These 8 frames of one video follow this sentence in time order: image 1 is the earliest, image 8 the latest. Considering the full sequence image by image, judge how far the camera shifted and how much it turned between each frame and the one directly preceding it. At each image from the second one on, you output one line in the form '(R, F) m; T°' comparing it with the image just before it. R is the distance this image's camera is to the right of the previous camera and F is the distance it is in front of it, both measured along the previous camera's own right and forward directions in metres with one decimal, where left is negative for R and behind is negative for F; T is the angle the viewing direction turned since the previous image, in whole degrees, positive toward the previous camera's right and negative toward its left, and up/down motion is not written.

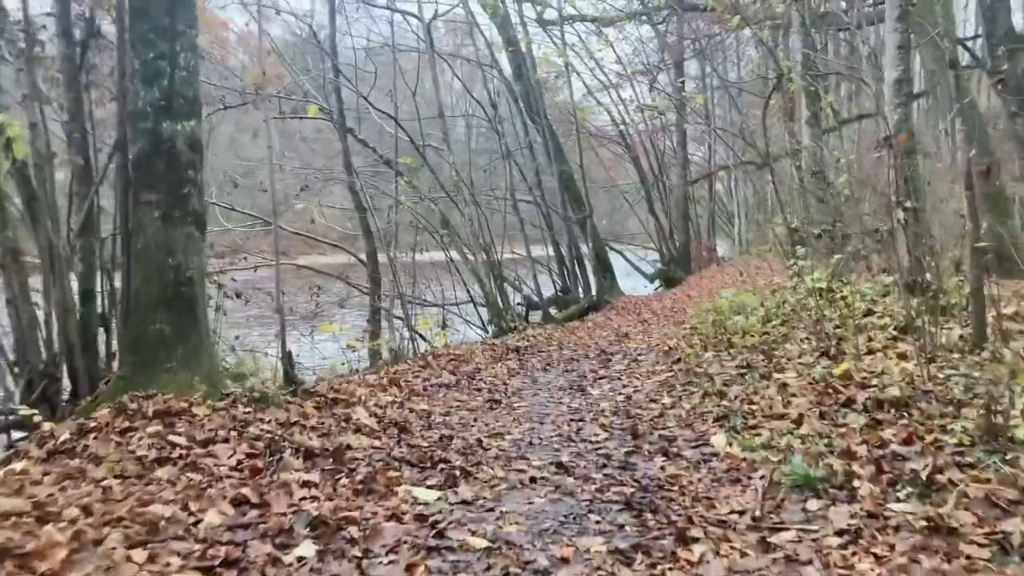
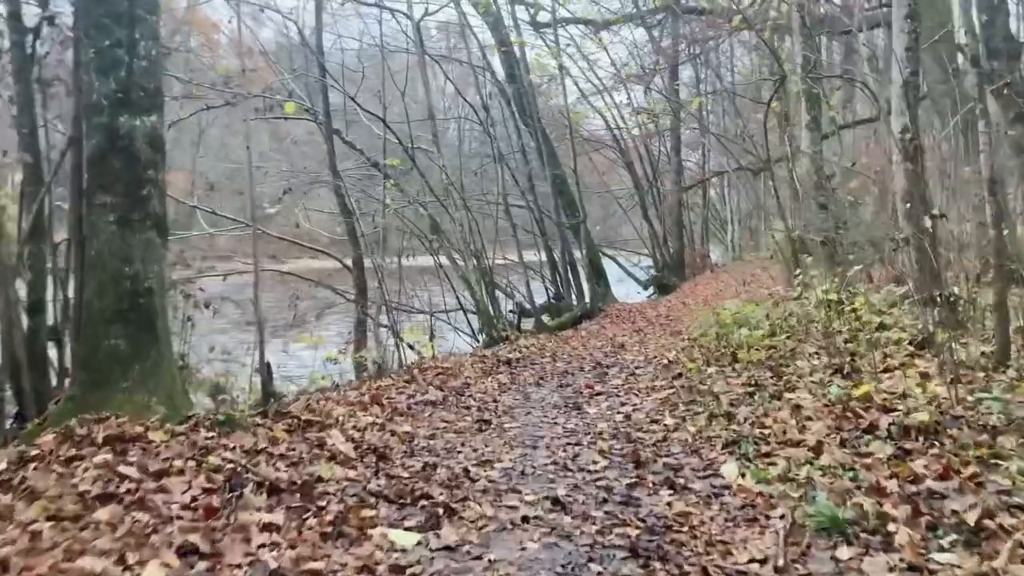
(0.0, +0.5) m; +1°
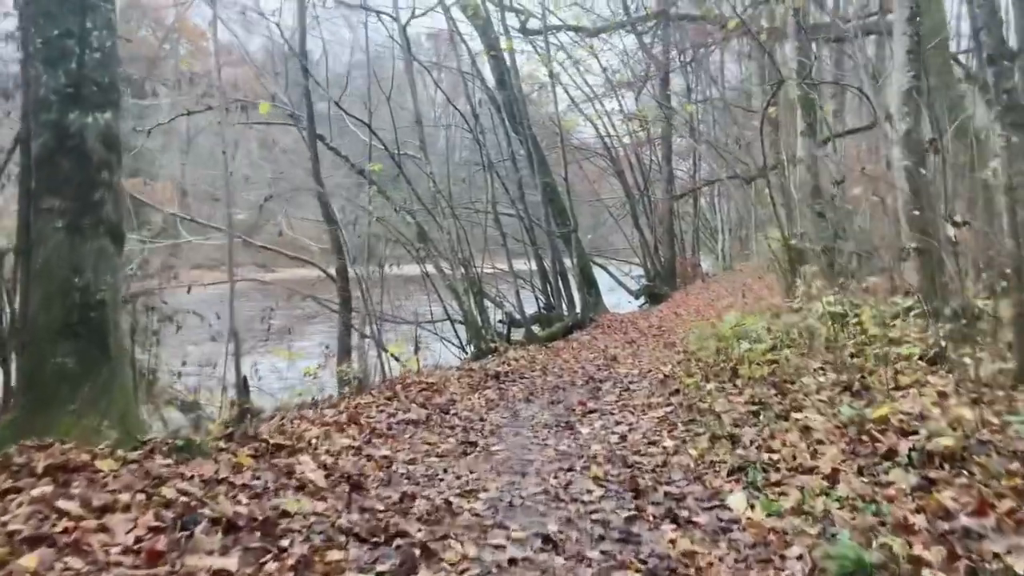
(0.0, +0.4) m; +1°
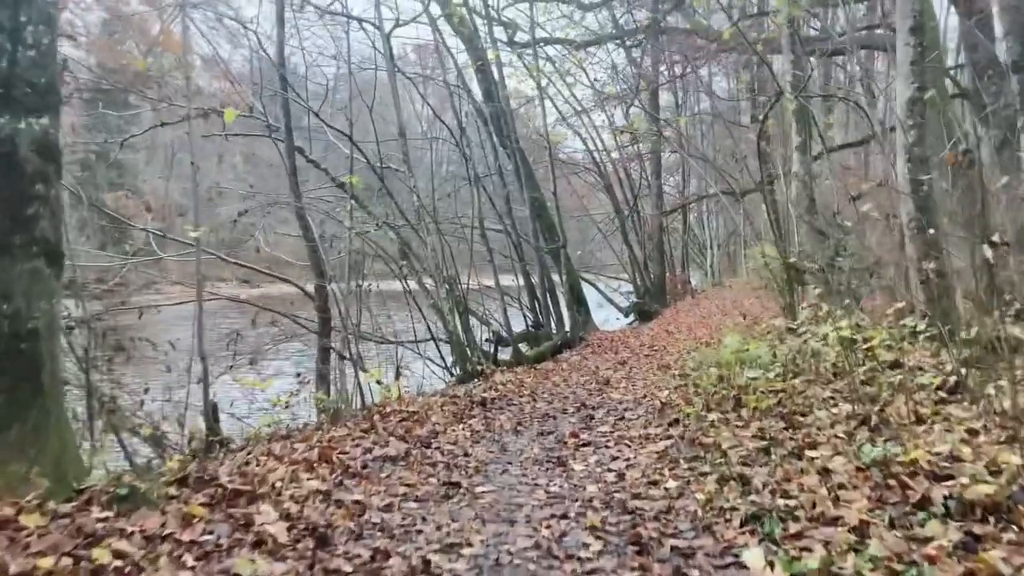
(0.0, +0.5) m; +1°
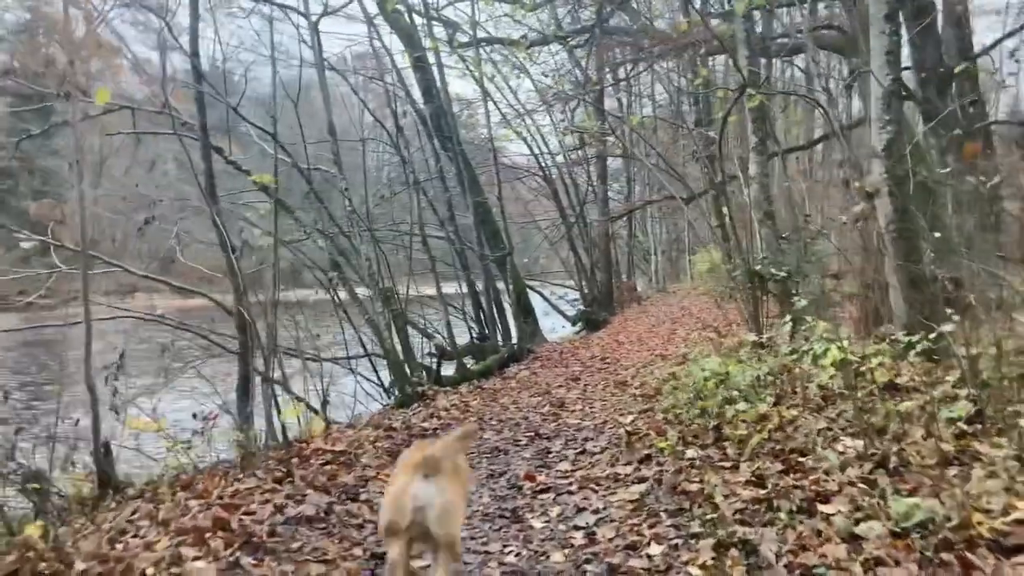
(0.0, +1.0) m; +4°
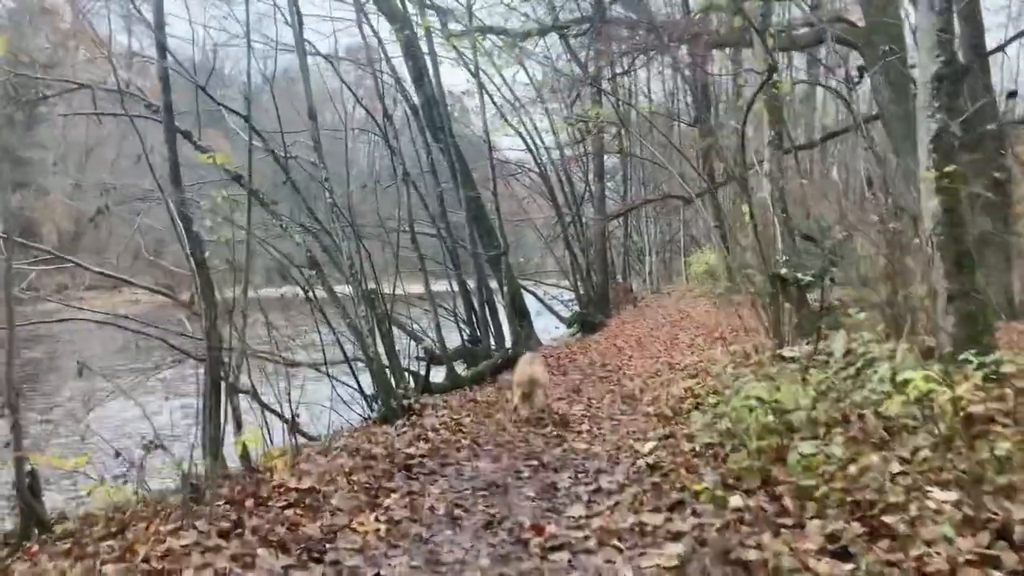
(-0.1, +1.0) m; +1°
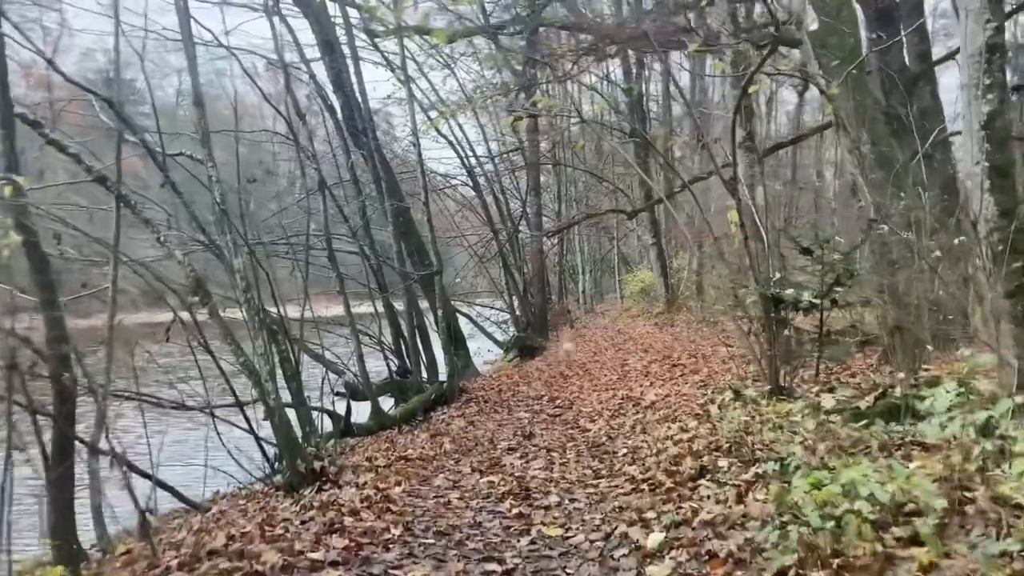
(-0.1, +1.9) m; +5°
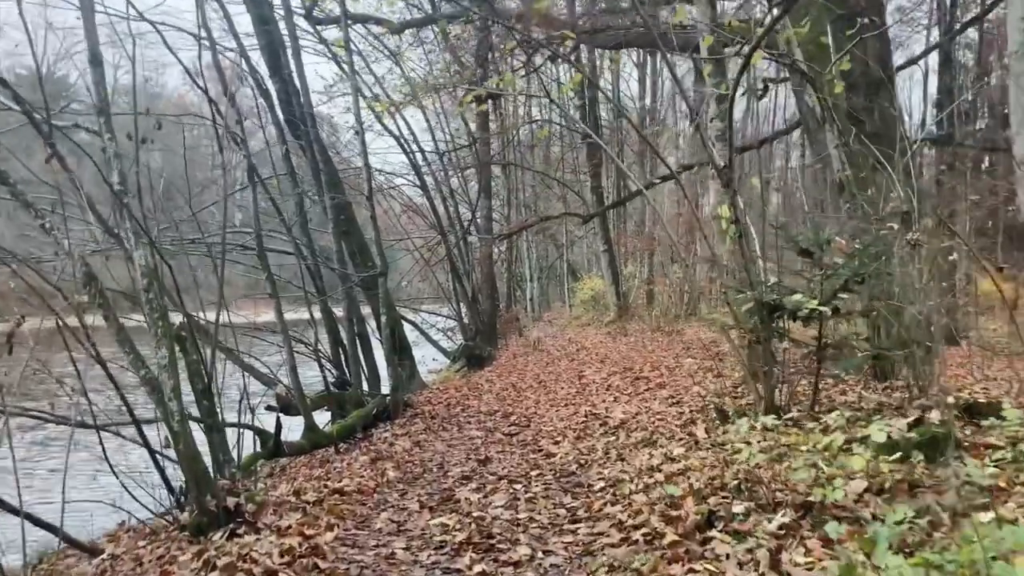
(-0.1, +1.2) m; +4°
